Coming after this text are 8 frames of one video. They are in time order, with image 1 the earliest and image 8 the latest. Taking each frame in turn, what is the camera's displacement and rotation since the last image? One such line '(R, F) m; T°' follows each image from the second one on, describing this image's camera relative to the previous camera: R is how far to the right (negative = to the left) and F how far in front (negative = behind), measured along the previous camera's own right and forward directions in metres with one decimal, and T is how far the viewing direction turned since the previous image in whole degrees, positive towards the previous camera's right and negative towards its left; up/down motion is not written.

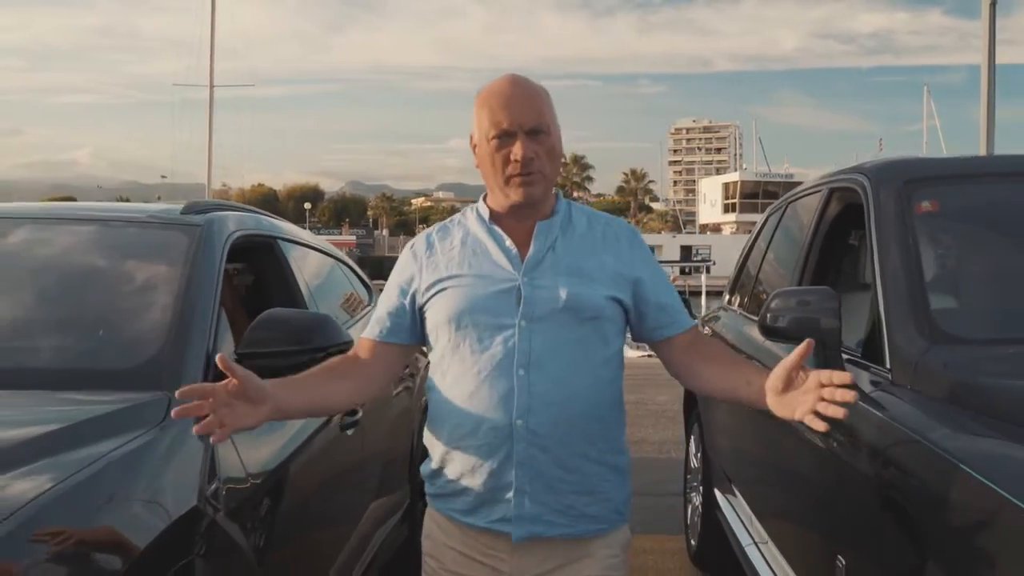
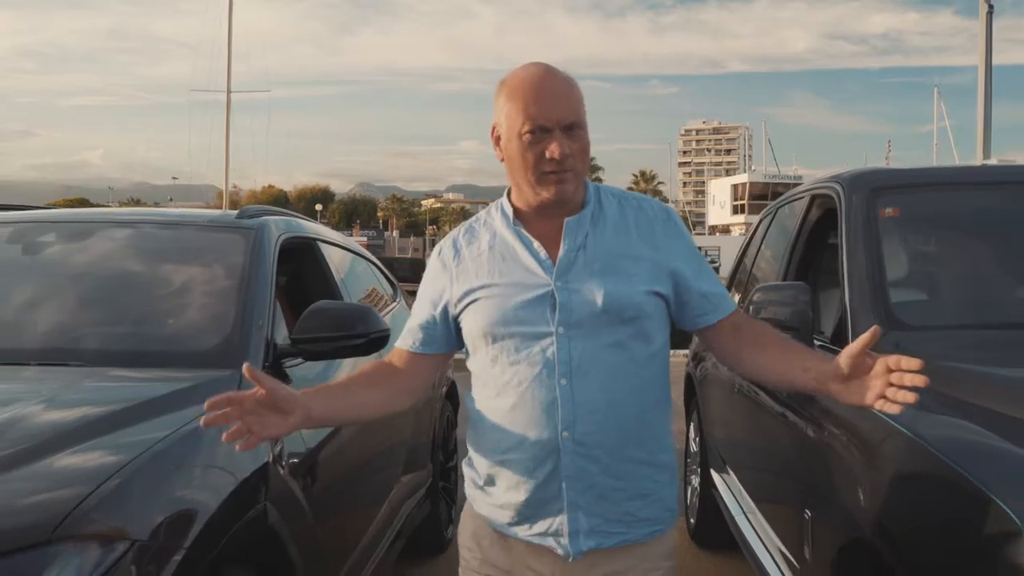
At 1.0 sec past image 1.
(0.0, -0.3) m; -1°
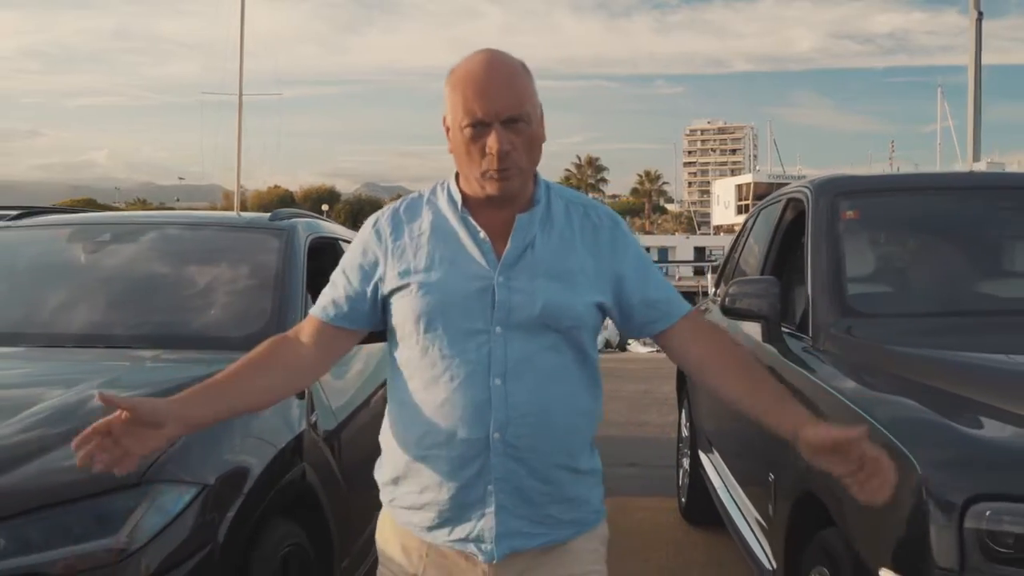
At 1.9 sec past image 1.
(0.0, -0.3) m; 0°
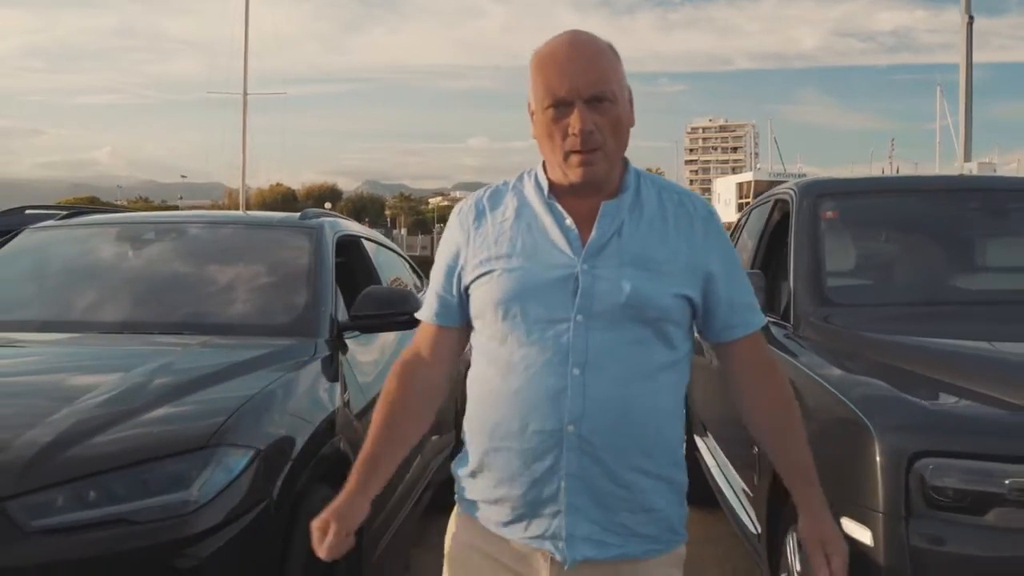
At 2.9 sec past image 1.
(0.0, -0.3) m; 0°
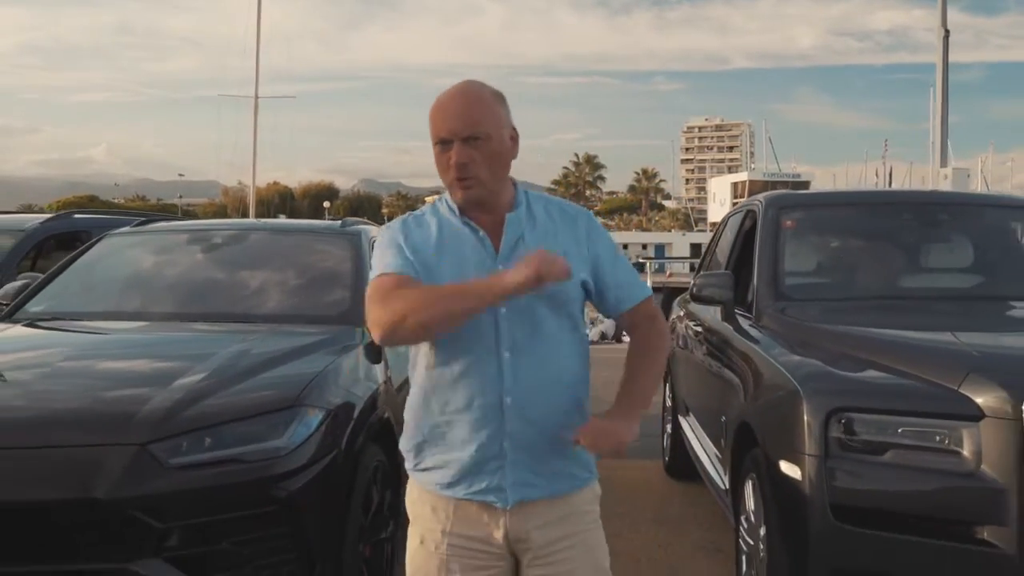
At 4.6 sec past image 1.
(-0.1, -0.6) m; 0°
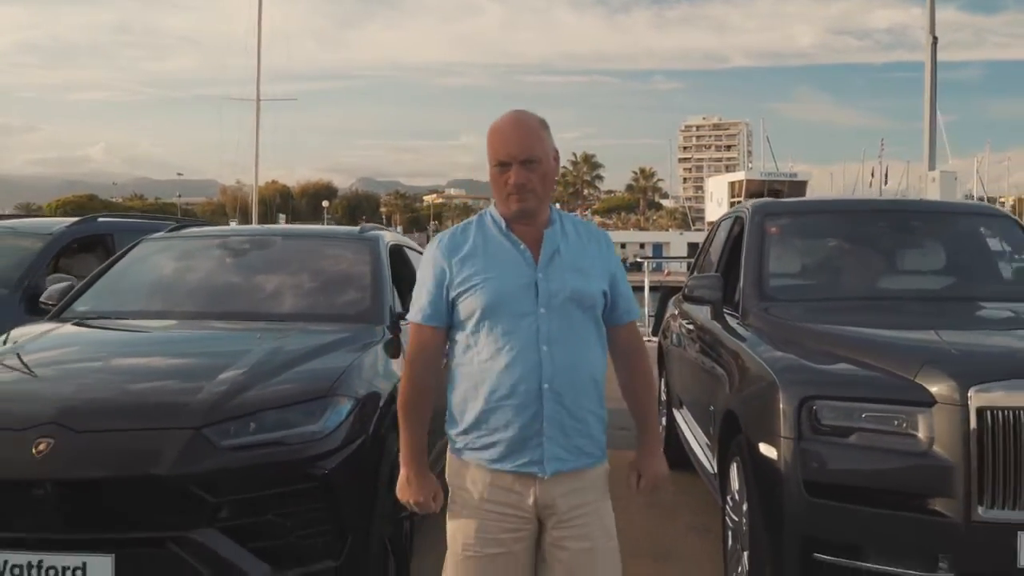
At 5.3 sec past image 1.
(0.0, -0.3) m; 0°
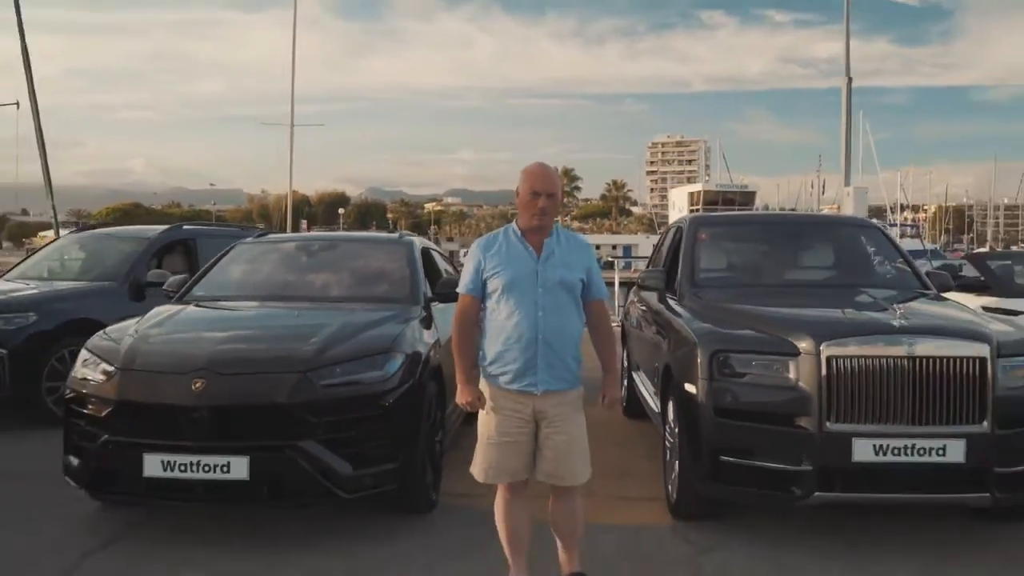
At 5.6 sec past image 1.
(-0.1, -1.4) m; +1°
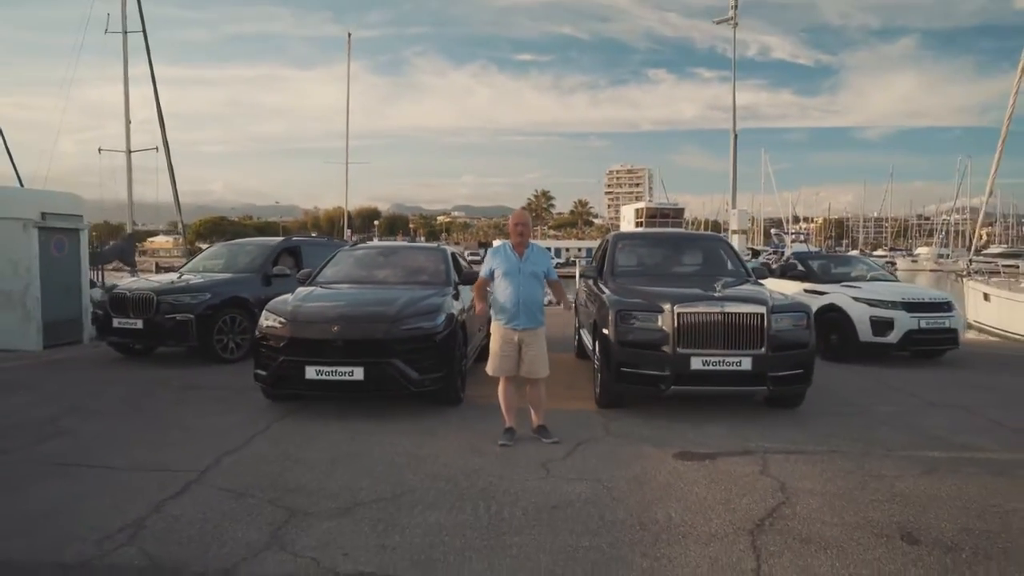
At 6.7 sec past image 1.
(0.0, -3.6) m; +1°
